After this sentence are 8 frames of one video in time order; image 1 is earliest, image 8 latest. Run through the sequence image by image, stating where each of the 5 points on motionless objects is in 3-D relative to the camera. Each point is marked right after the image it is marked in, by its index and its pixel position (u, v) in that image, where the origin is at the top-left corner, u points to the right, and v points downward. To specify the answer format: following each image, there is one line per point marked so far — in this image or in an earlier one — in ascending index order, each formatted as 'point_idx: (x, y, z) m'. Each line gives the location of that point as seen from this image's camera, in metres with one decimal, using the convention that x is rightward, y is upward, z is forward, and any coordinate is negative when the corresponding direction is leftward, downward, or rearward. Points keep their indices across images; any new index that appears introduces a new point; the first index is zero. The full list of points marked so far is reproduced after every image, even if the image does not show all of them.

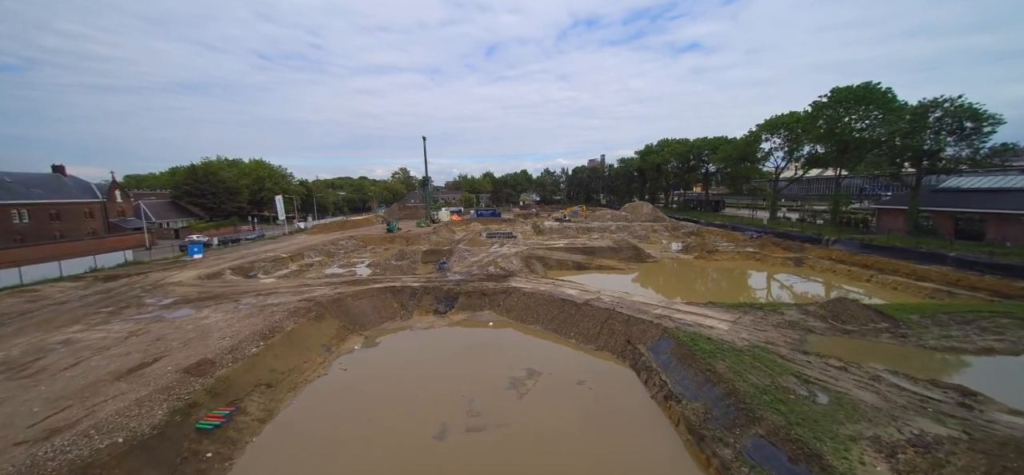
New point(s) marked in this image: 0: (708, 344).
0: (+6.0, -3.3, +10.0) m
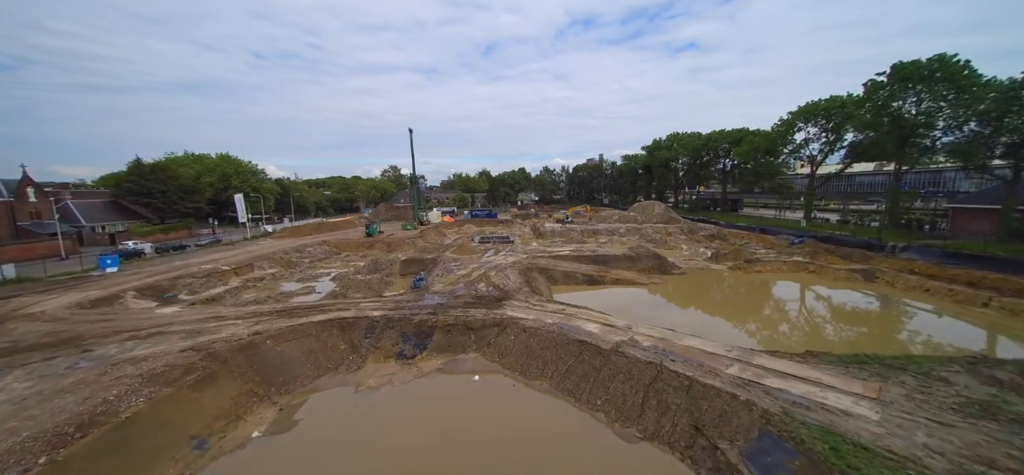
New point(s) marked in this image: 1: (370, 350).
0: (+5.9, -3.7, +5.2) m
1: (-5.0, -4.0, +11.6) m
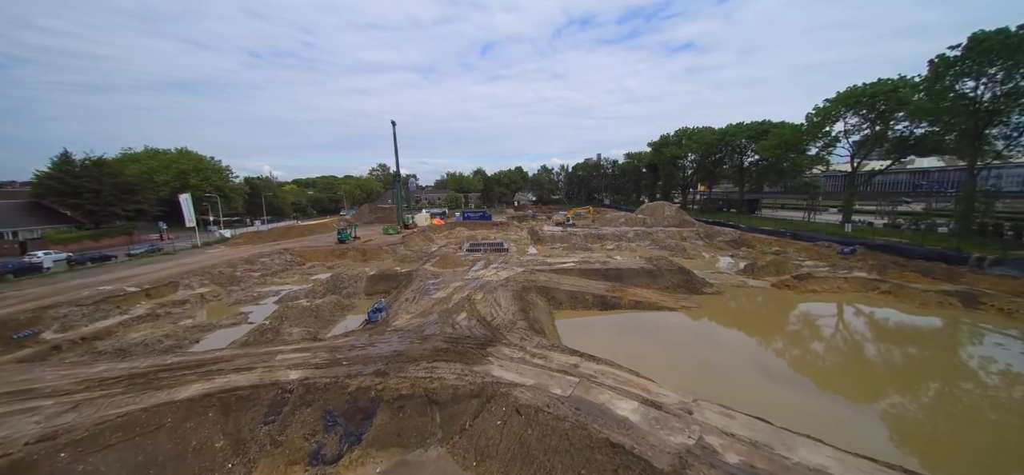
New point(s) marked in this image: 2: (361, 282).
0: (+5.6, -4.3, +0.9) m
1: (-5.4, -4.5, +7.1) m
2: (-9.0, -2.5, +19.4) m
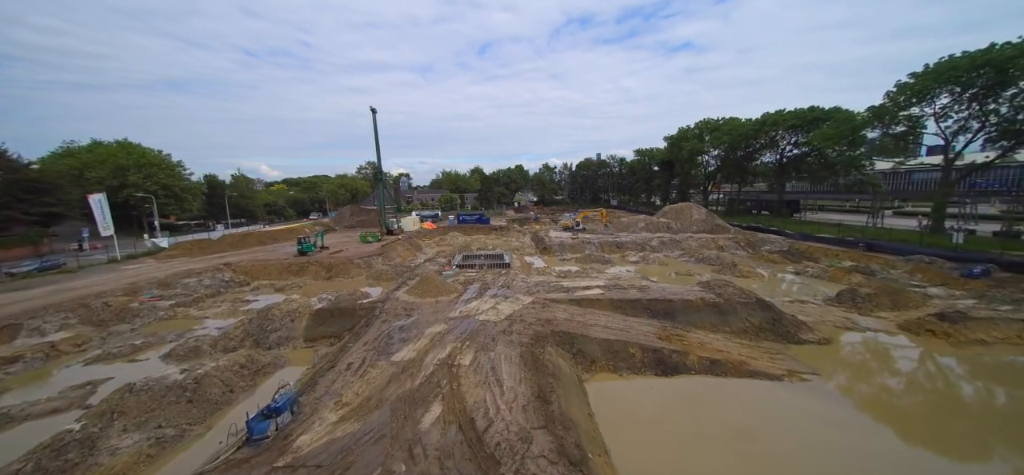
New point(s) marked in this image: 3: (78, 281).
0: (+5.9, -5.0, -4.8) m
1: (-5.1, -5.3, +1.4) m
2: (-8.8, -3.2, +13.6) m
3: (-23.3, -2.3, +17.5) m
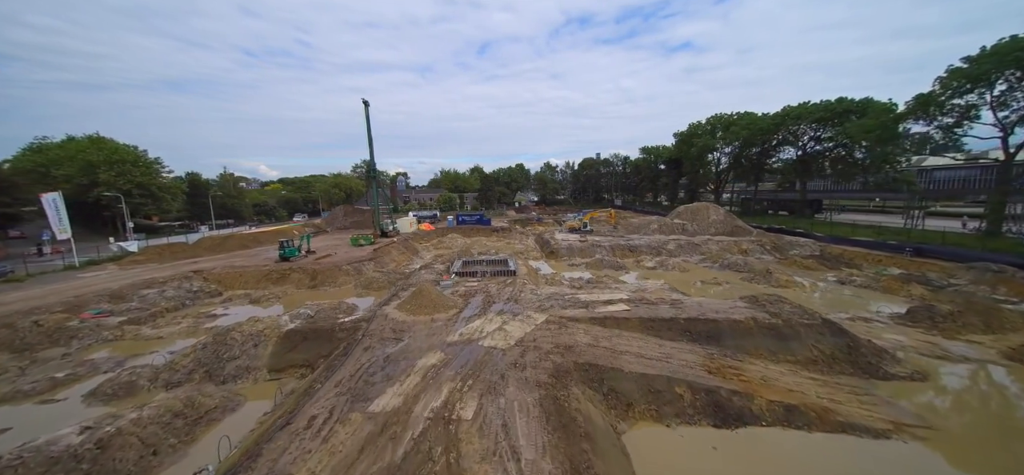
0: (+6.3, -5.2, -7.2) m
1: (-4.7, -5.5, -1.0) m
2: (-8.4, -3.5, +11.3) m
3: (-22.9, -2.5, +15.1) m
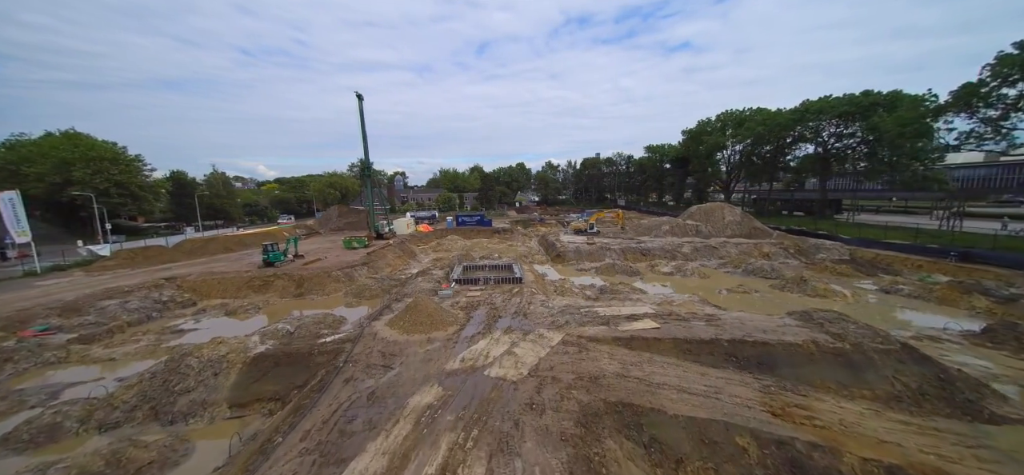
0: (+6.7, -5.4, -9.0) m
1: (-4.4, -5.7, -2.8) m
2: (-8.1, -3.6, +9.4) m
3: (-22.6, -2.7, +13.2) m
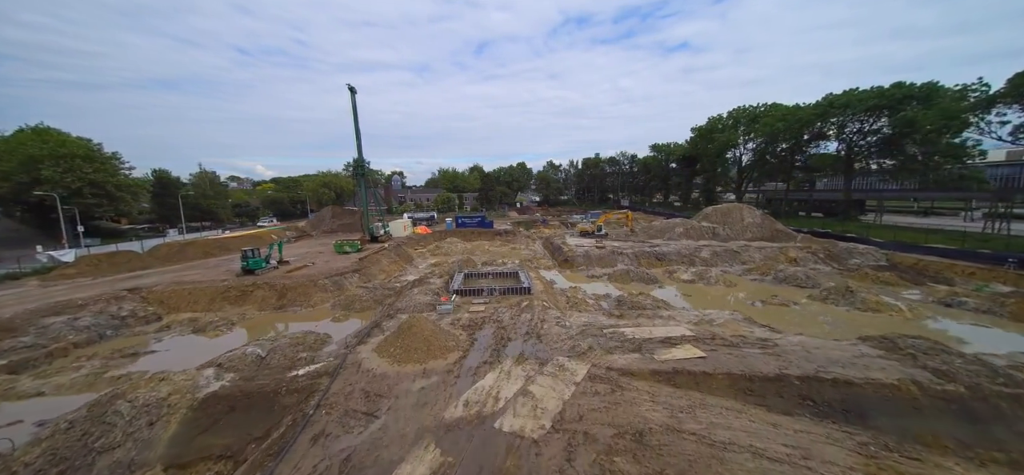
0: (+7.1, -5.6, -10.9) m
1: (-4.0, -5.9, -4.8) m
2: (-7.7, -3.9, +7.5) m
3: (-22.2, -3.0, +11.2) m
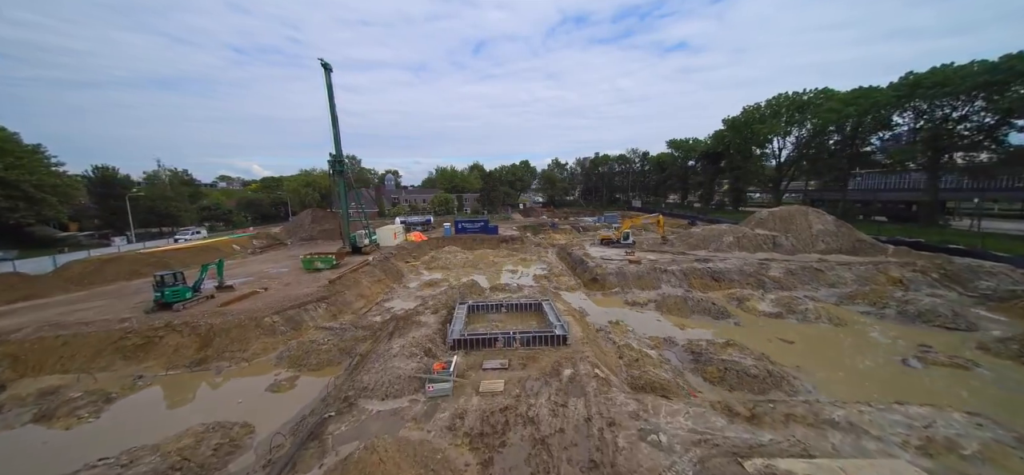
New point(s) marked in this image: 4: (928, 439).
0: (+8.1, -6.4, -16.0) m
1: (-3.0, -6.7, -10.0) m
2: (-6.8, -4.7, +2.3) m
3: (-21.3, -3.8, +6.0) m
4: (+7.2, -3.6, +5.7) m
